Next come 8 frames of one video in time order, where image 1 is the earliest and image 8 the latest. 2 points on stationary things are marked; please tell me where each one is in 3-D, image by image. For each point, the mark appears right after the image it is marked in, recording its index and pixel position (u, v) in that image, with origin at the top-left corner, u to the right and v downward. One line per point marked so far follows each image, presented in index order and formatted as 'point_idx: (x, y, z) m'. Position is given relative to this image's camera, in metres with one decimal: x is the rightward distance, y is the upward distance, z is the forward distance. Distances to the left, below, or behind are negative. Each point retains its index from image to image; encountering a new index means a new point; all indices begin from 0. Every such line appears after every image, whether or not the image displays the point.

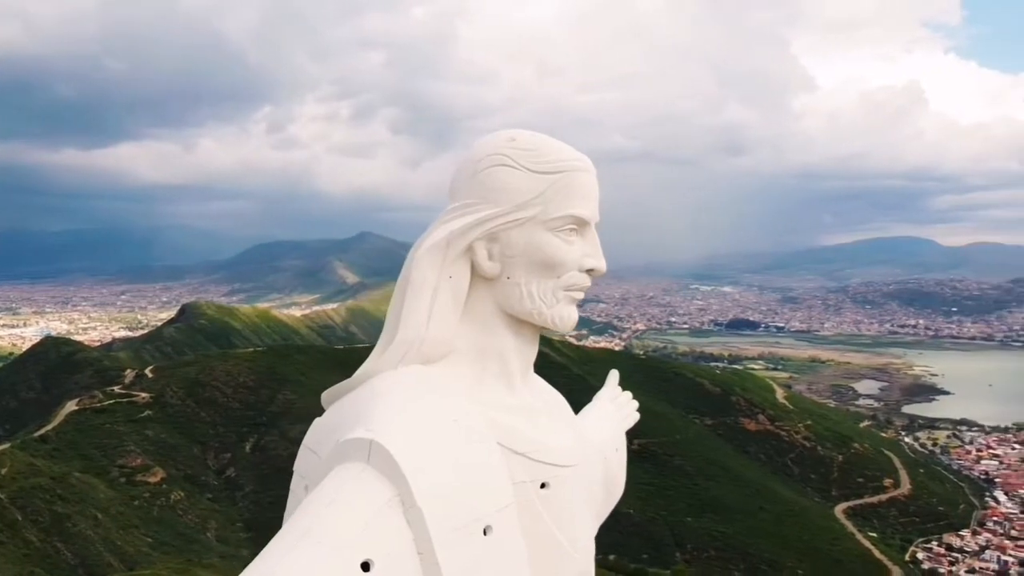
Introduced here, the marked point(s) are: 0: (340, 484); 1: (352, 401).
0: (-0.5, -0.6, +3.0) m
1: (-0.6, -0.4, +3.4) m
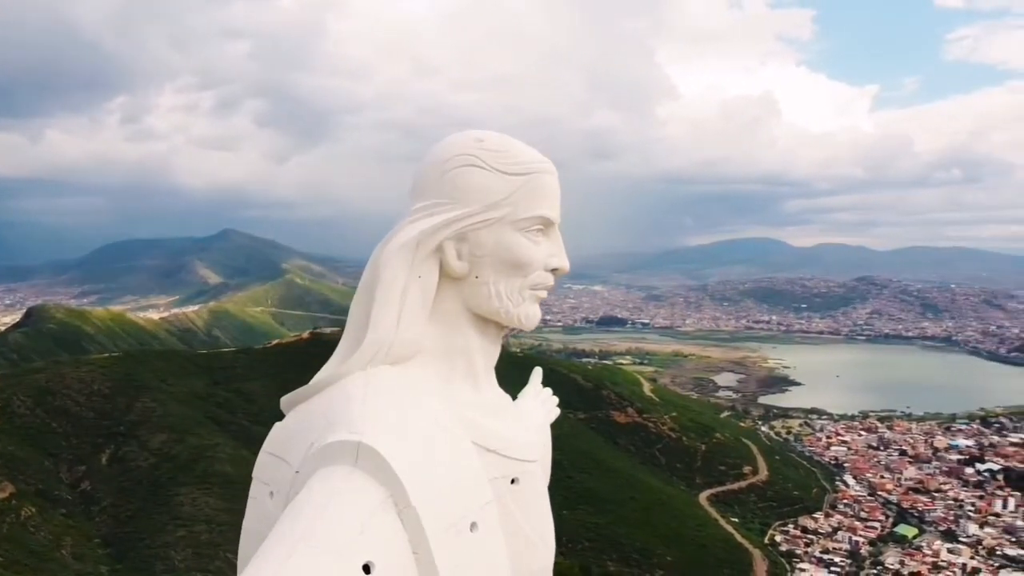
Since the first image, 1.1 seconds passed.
0: (-0.6, -0.6, +2.9) m
1: (-0.7, -0.4, +3.4) m
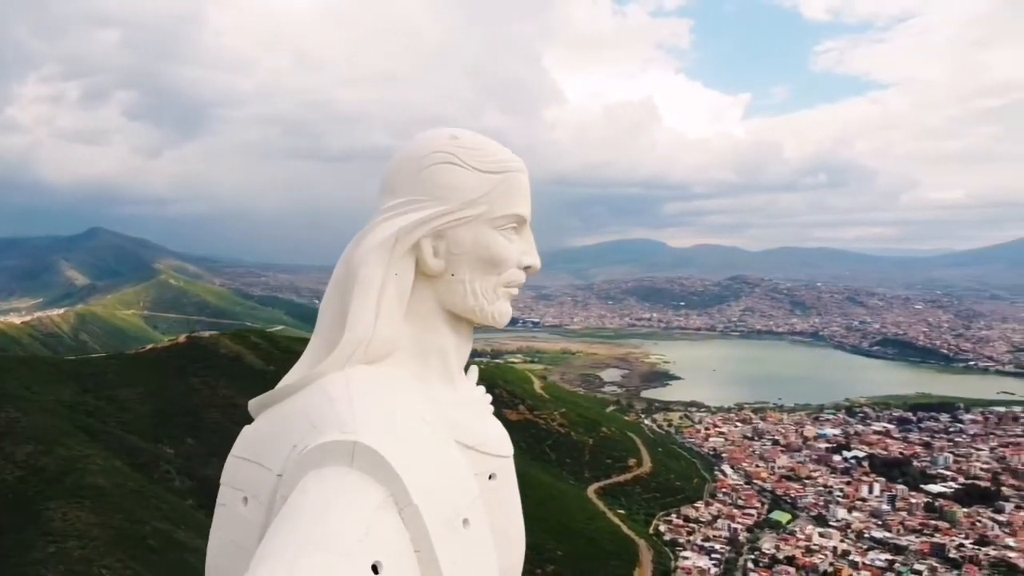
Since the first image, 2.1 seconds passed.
0: (-0.6, -0.6, +2.9) m
1: (-0.7, -0.4, +3.3) m
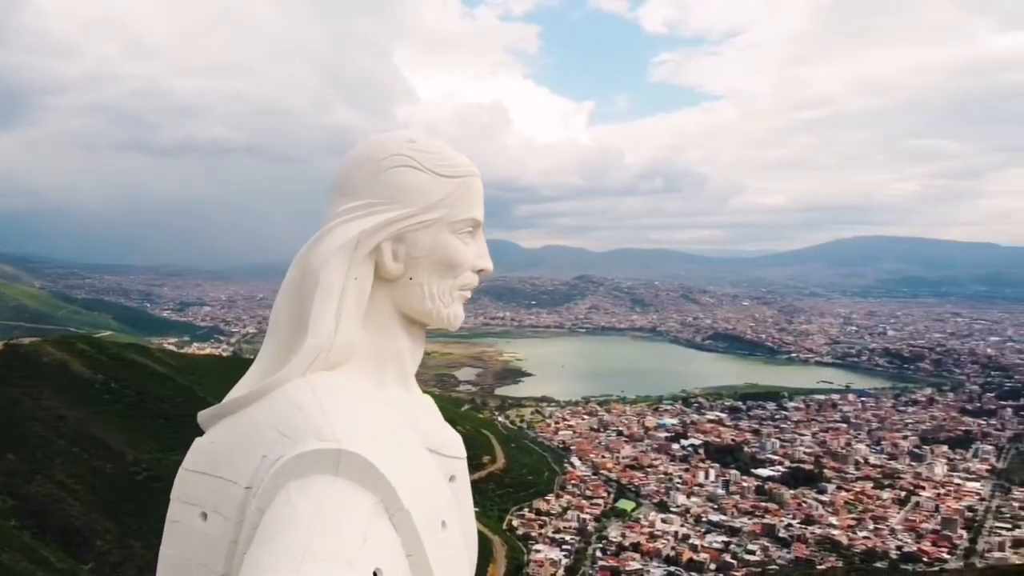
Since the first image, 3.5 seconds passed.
0: (-0.6, -0.6, +2.8) m
1: (-0.8, -0.4, +3.2) m
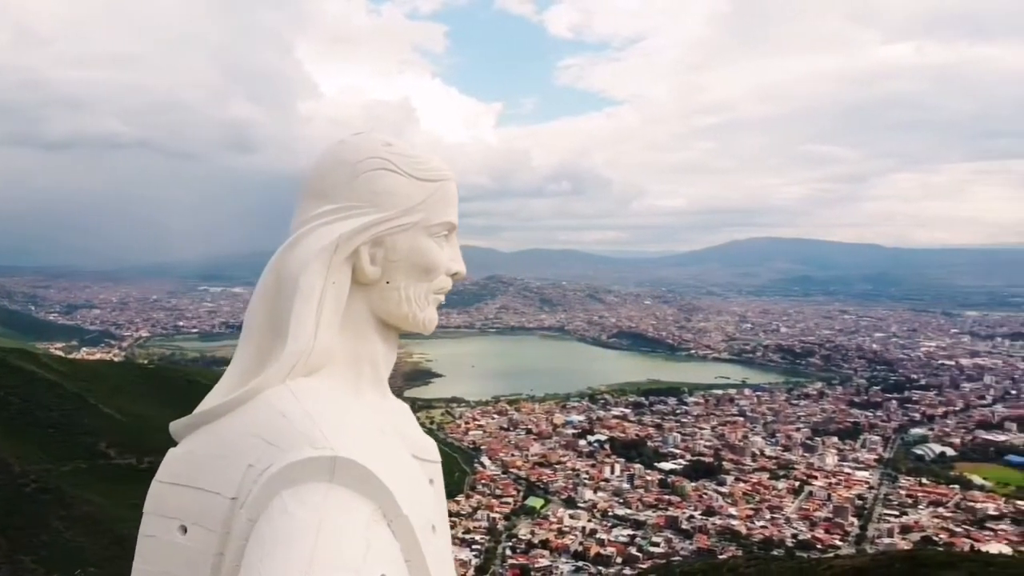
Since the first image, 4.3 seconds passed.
0: (-0.6, -0.6, +2.7) m
1: (-0.9, -0.4, +3.1) m
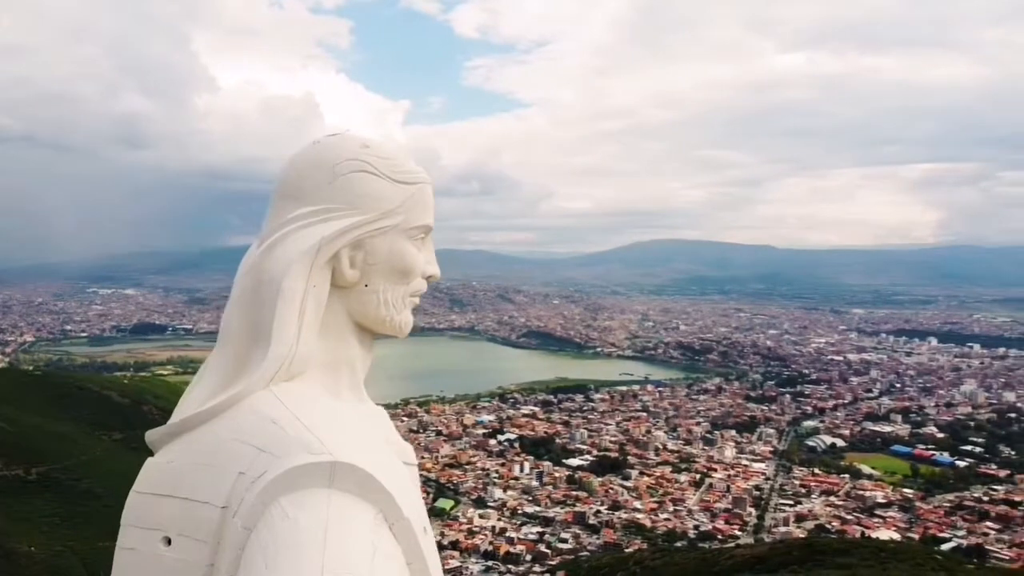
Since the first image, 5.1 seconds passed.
0: (-0.6, -0.6, +2.7) m
1: (-0.9, -0.5, +3.0) m
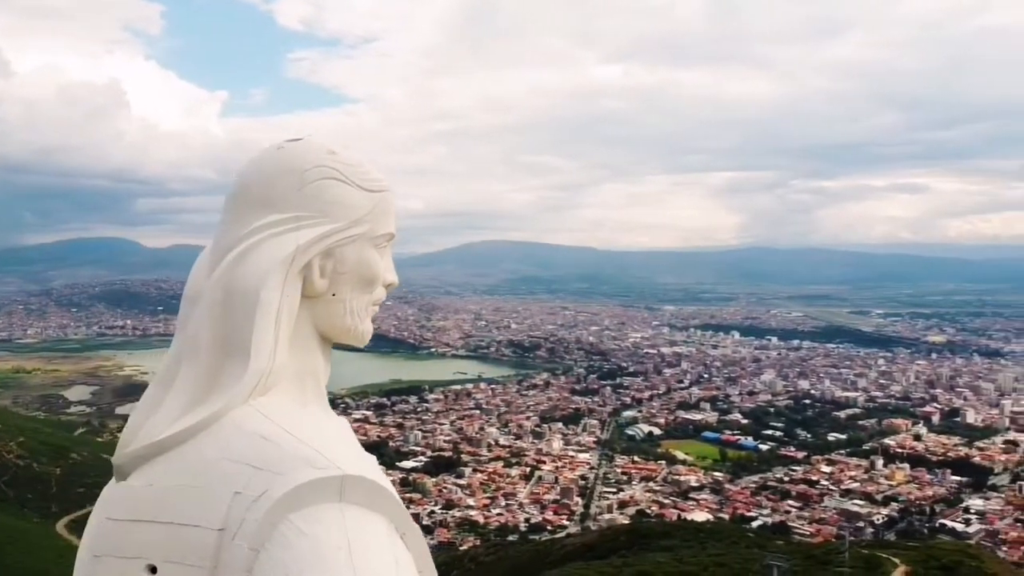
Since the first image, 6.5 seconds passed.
0: (-0.5, -0.7, +2.6) m
1: (-0.9, -0.5, +2.9) m
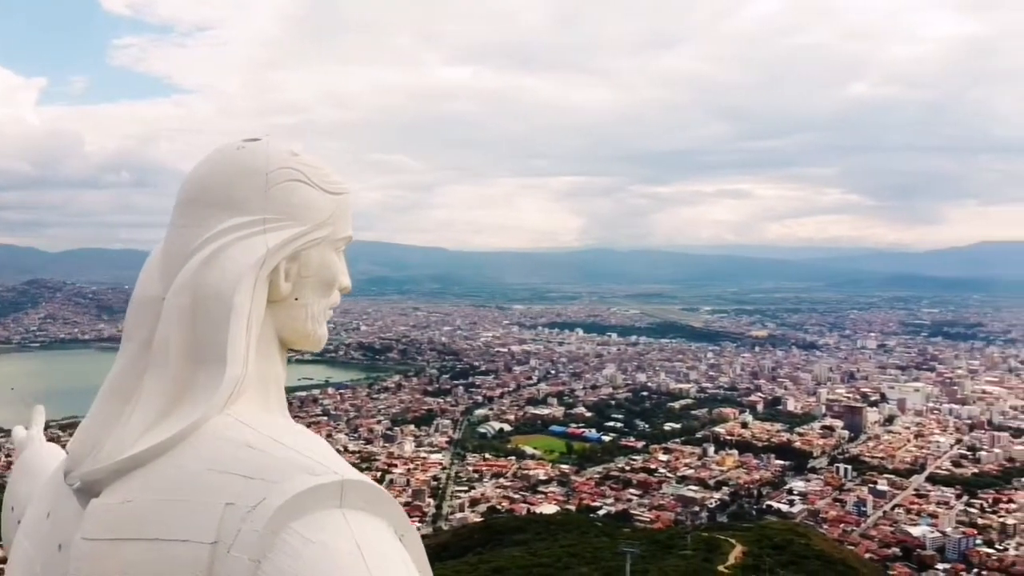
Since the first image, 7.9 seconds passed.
0: (-0.5, -0.7, +2.6) m
1: (-0.9, -0.5, +2.8) m
